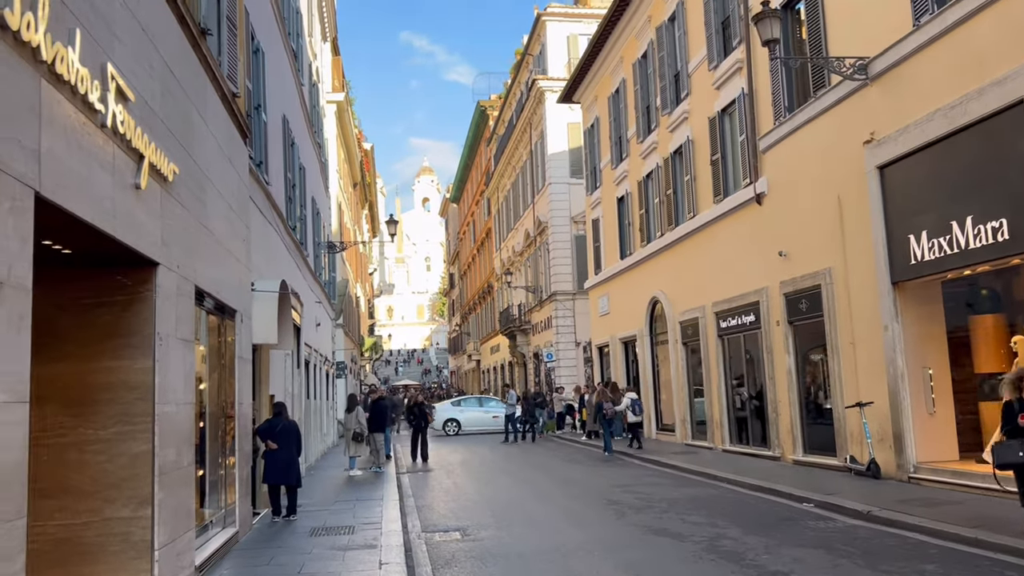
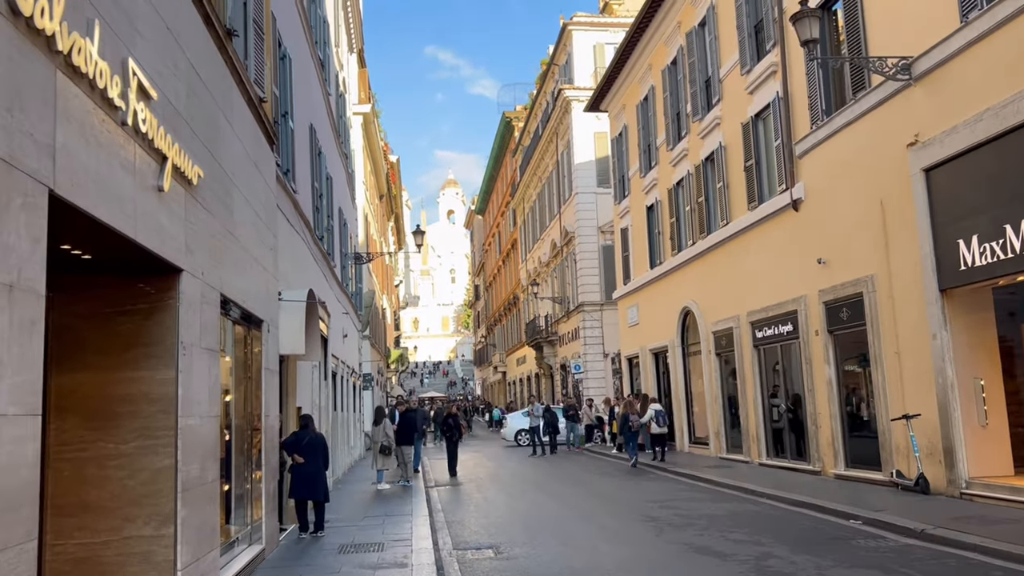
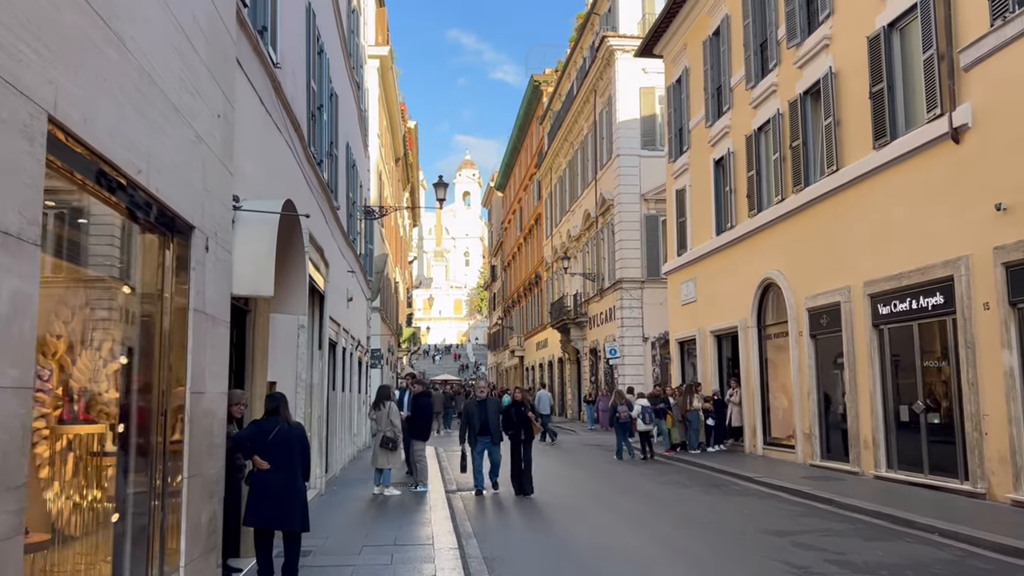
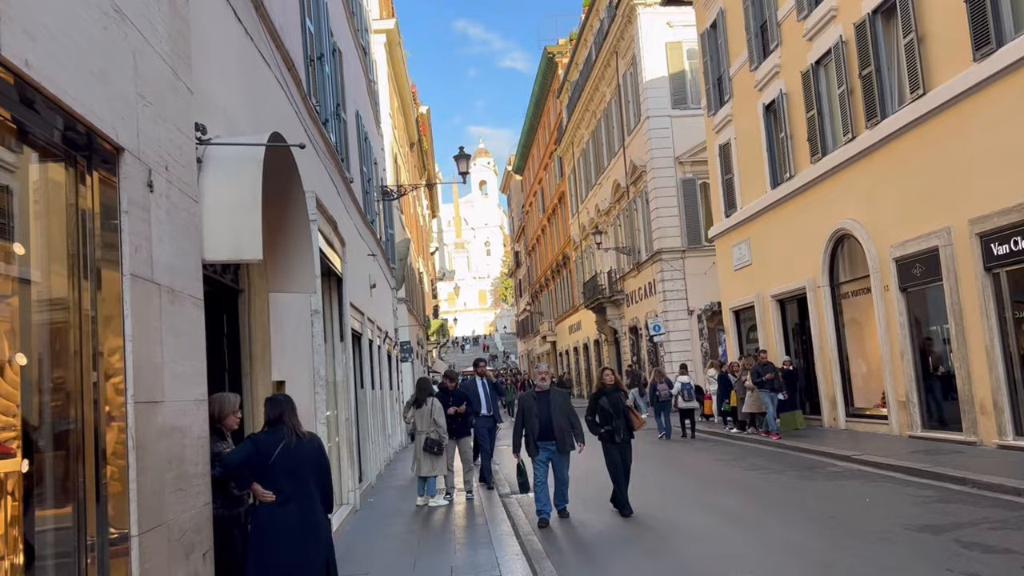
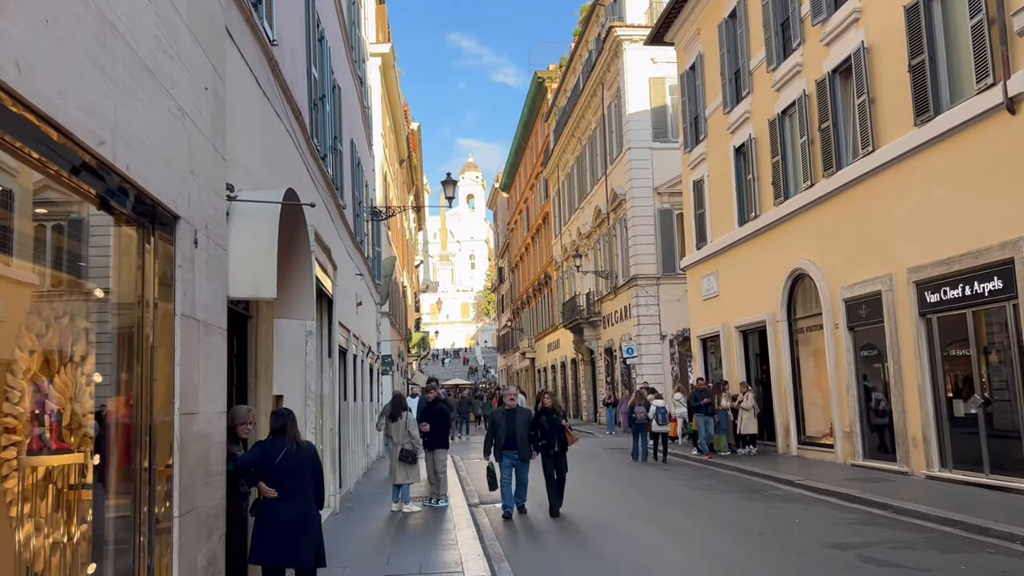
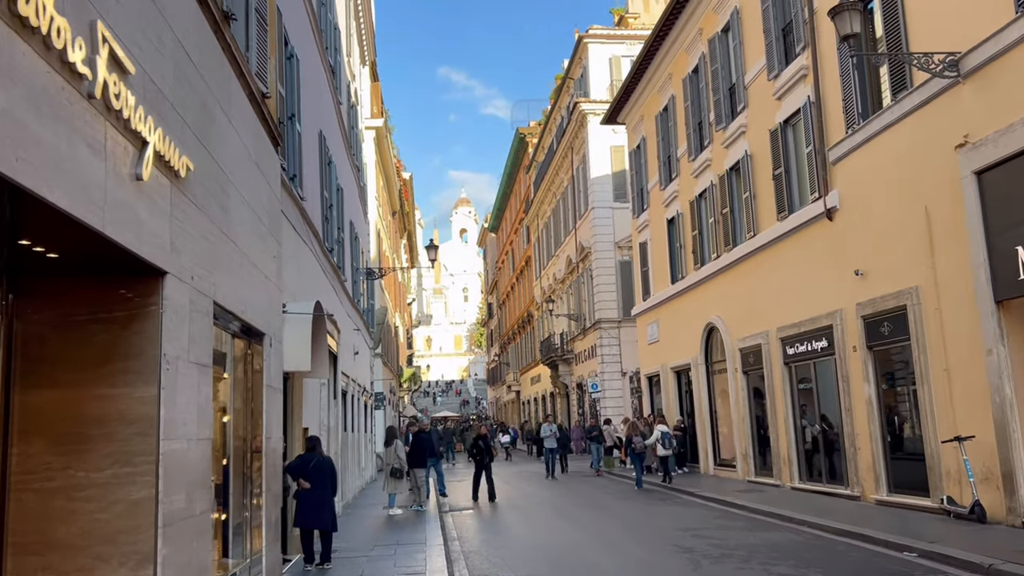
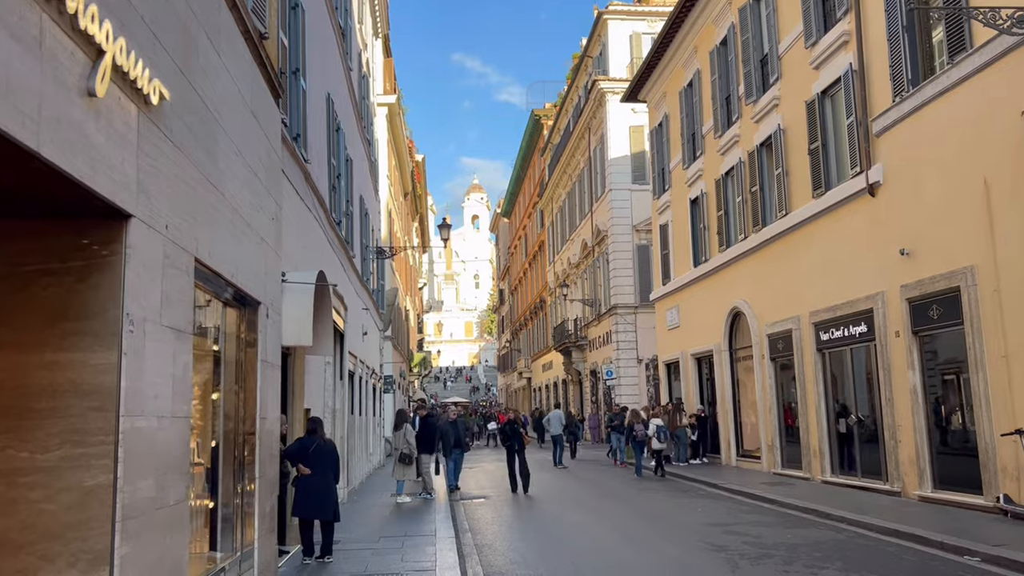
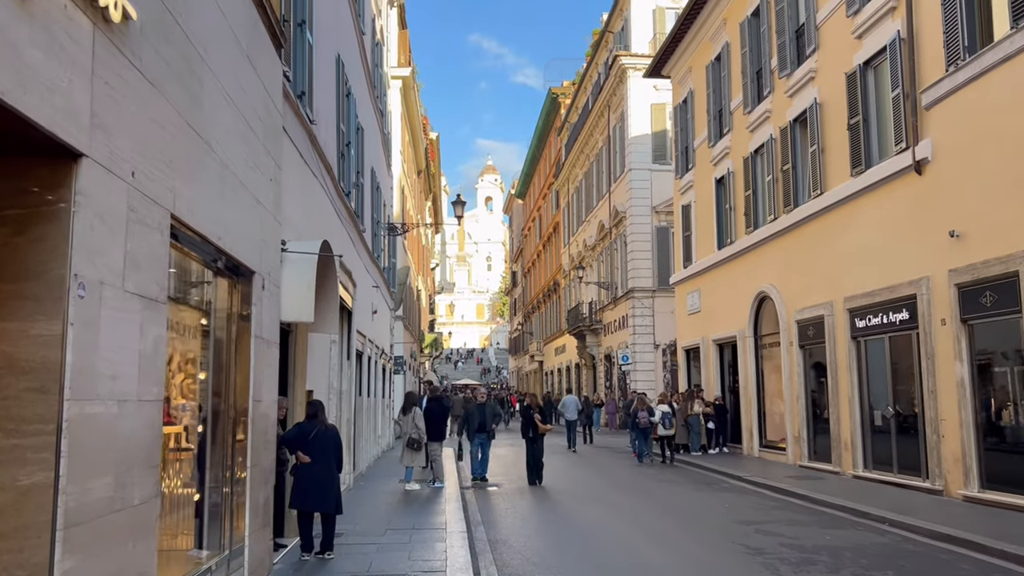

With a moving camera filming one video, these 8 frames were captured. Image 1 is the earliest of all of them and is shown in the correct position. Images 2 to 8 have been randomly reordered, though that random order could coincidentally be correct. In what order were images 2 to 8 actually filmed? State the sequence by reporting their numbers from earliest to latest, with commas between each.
2, 6, 7, 8, 3, 5, 4
